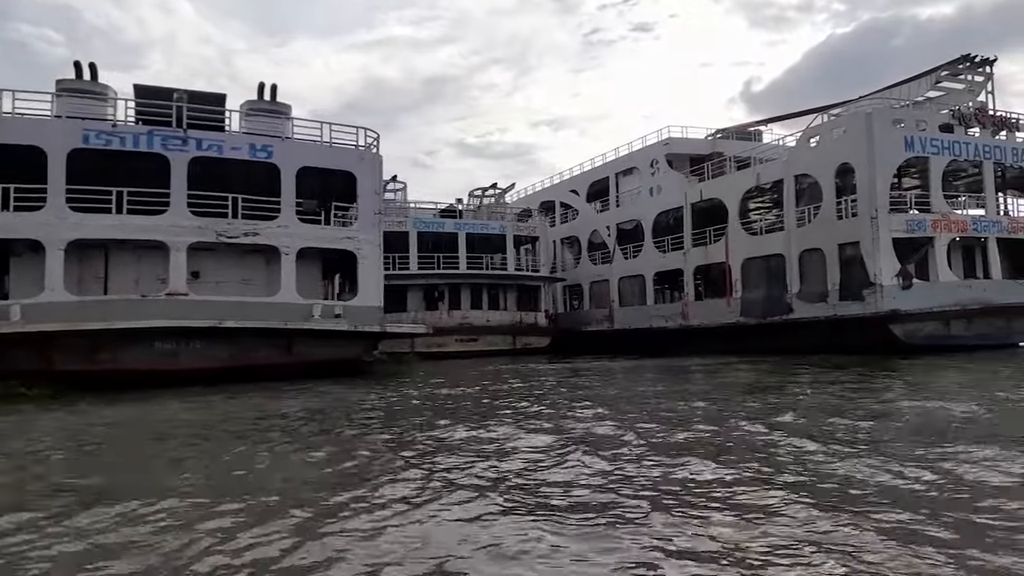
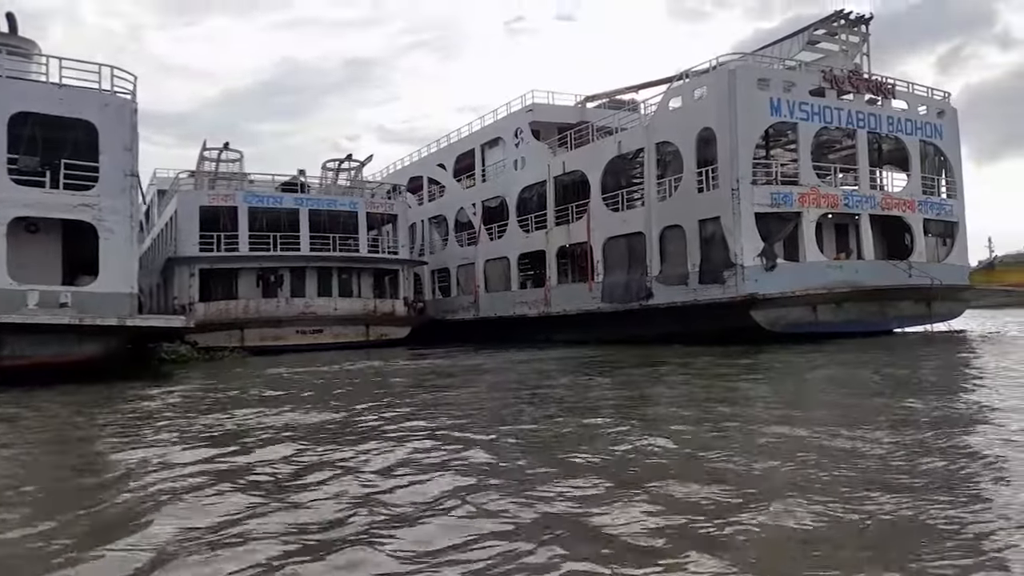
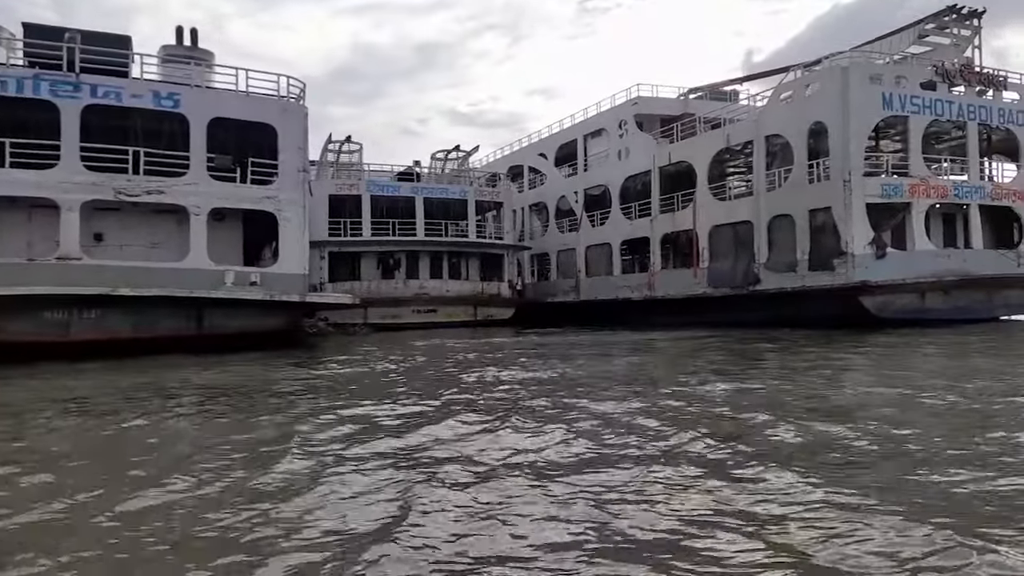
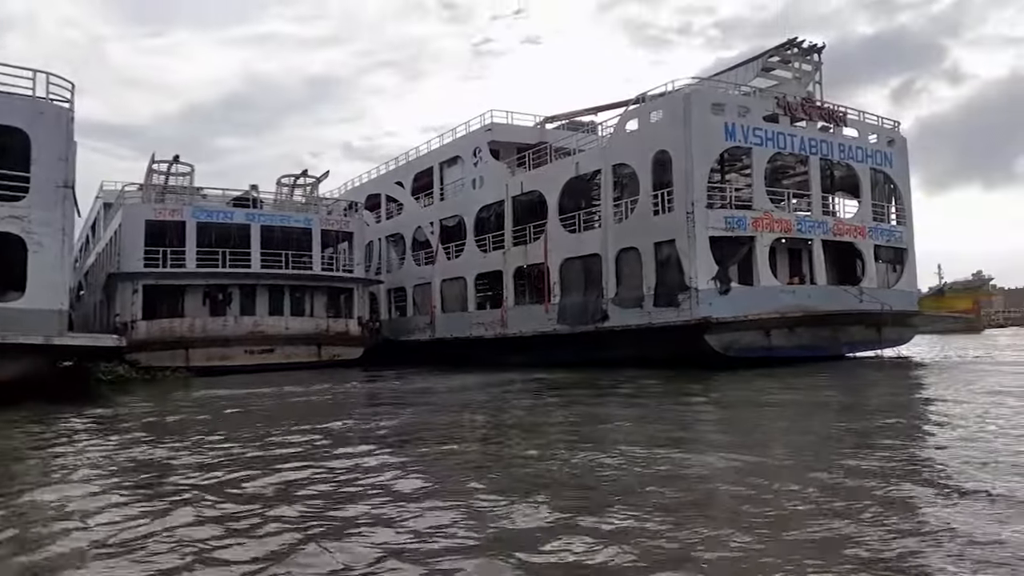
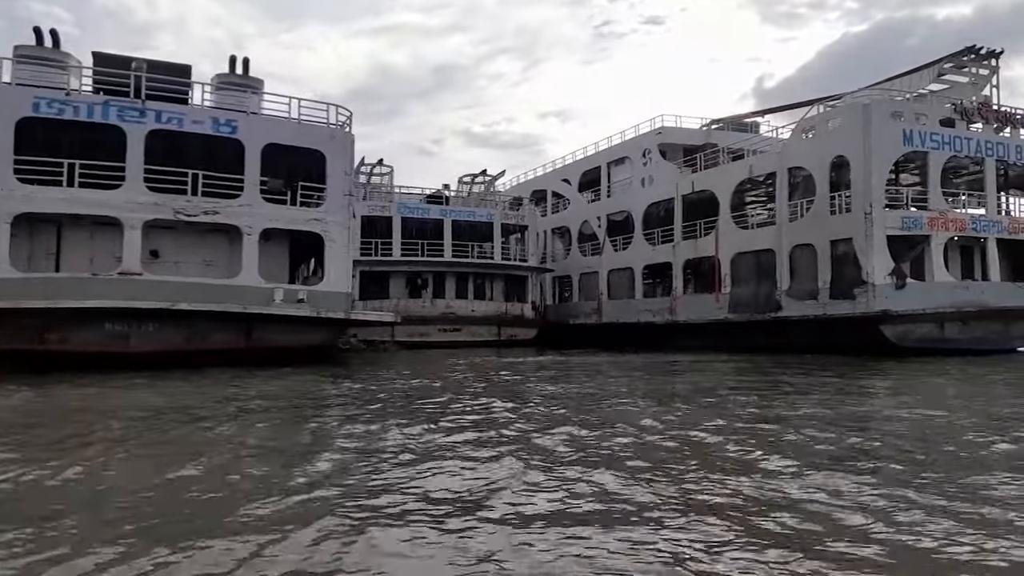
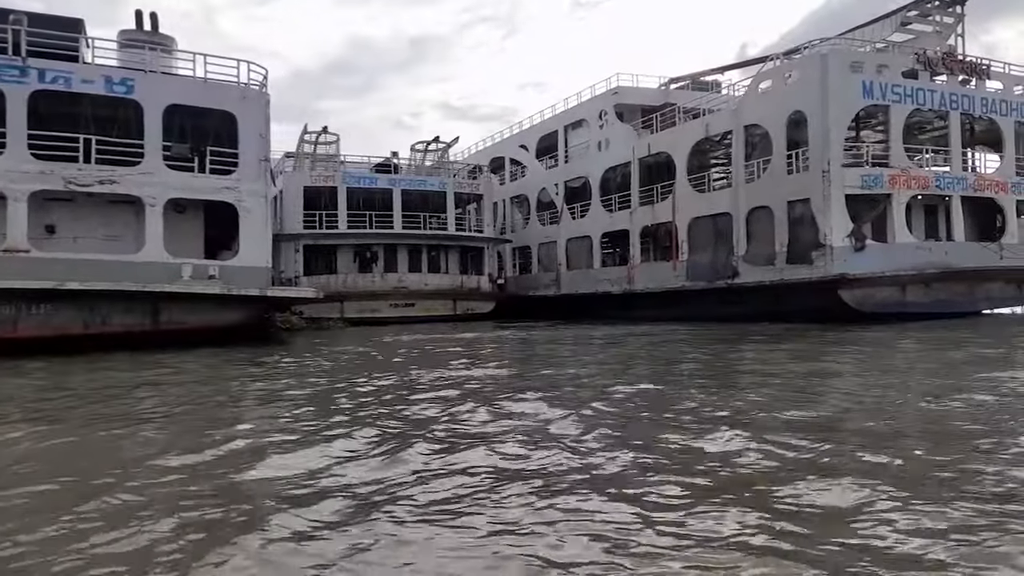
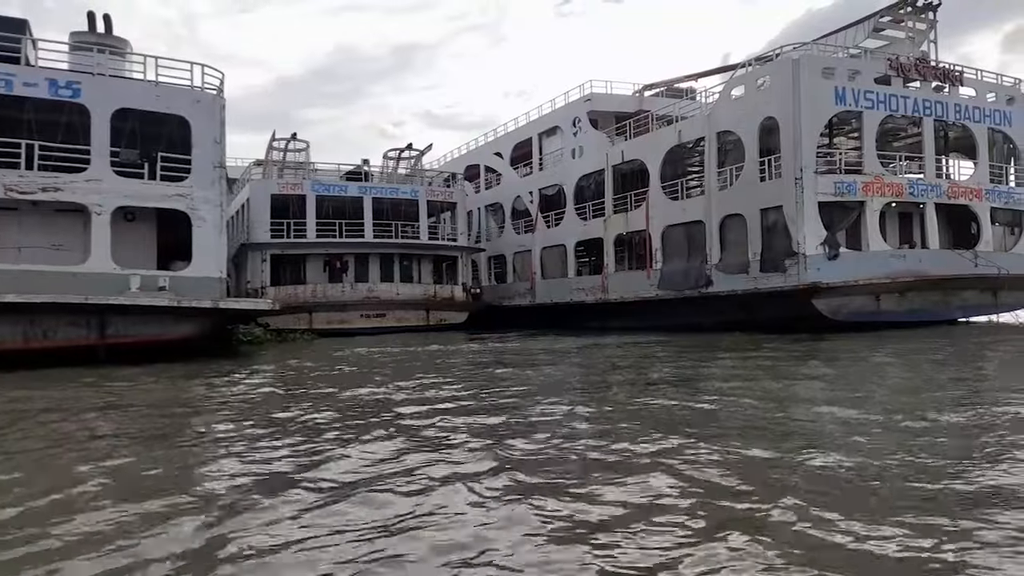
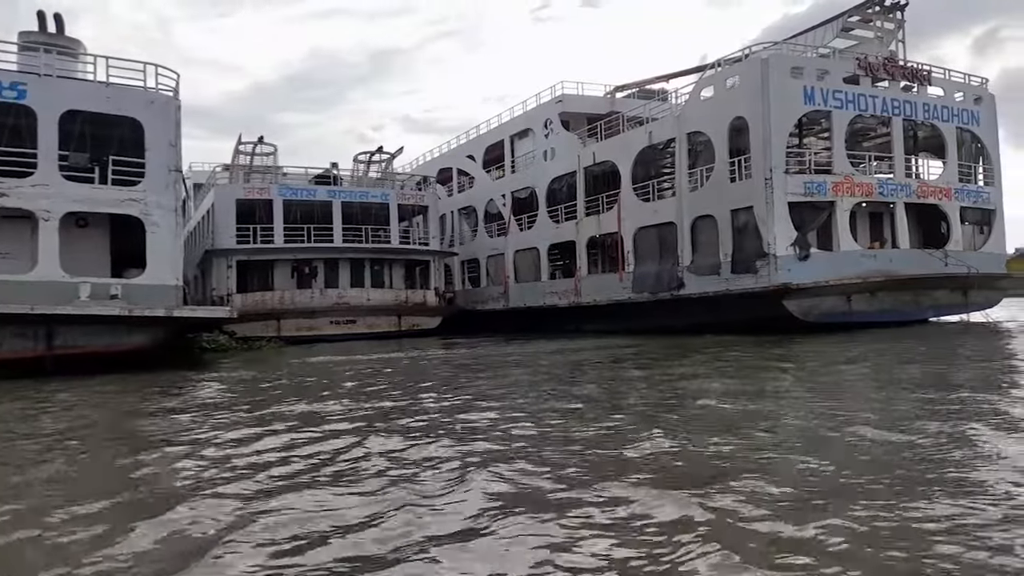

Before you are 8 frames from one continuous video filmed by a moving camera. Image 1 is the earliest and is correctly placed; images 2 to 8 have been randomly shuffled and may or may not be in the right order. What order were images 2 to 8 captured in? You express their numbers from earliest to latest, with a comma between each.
5, 3, 6, 7, 8, 2, 4
